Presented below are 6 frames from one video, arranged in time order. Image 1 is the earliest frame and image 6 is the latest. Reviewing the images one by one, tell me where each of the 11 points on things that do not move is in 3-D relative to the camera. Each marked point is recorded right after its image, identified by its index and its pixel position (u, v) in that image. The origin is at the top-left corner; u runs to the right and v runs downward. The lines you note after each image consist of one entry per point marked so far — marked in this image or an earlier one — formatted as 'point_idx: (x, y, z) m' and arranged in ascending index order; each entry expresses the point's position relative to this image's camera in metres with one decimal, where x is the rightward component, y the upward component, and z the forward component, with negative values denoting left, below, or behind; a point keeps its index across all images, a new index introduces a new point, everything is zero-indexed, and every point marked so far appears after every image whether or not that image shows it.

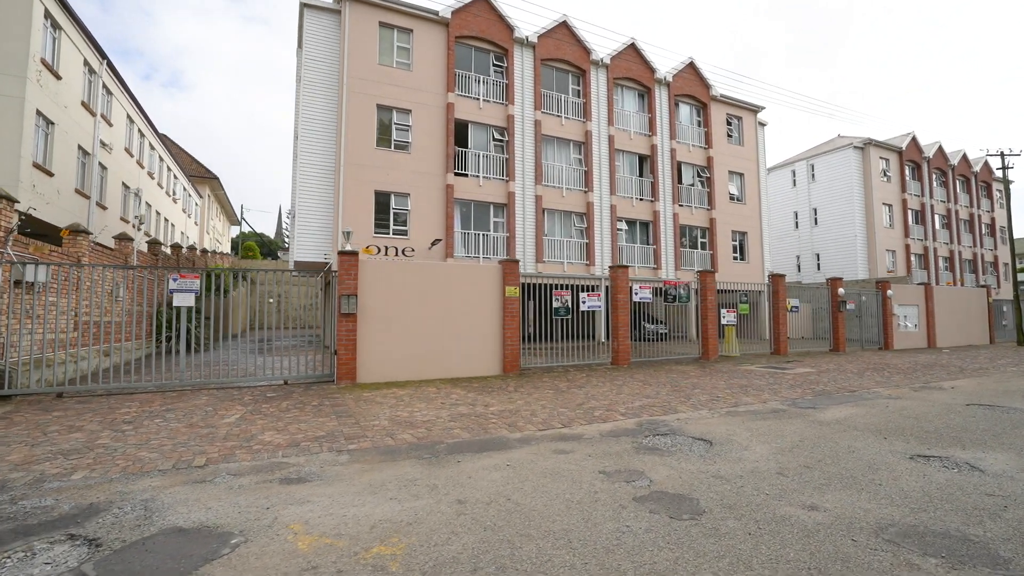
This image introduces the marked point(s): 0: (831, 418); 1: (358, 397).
0: (+4.6, -1.9, +7.4) m
1: (-2.6, -1.8, +8.5) m
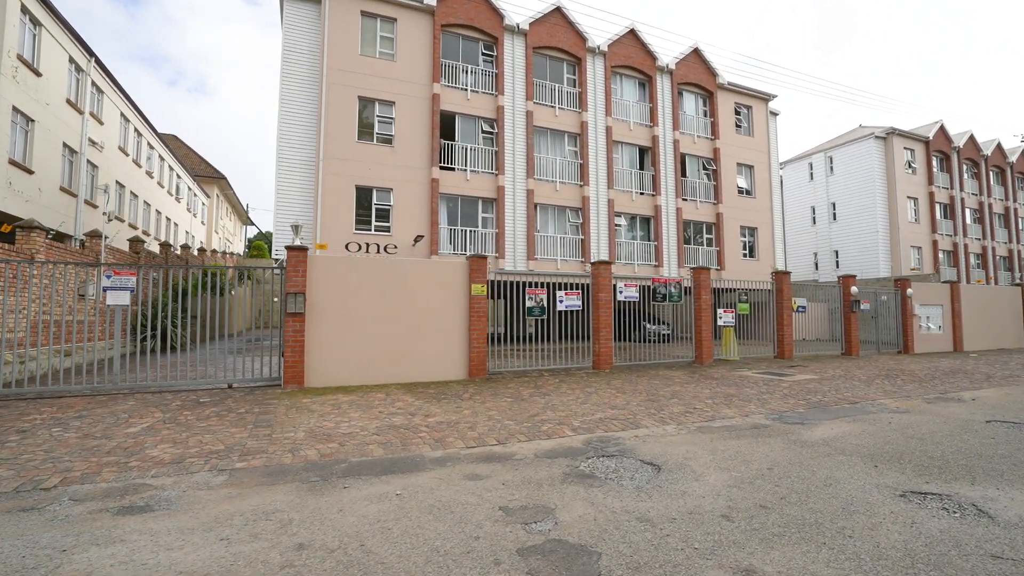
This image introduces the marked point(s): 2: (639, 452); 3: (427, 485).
0: (+3.8, -1.9, +6.4) m
1: (-3.3, -1.7, +7.8) m
2: (+1.4, -1.8, +5.7) m
3: (-0.8, -1.8, +4.6) m
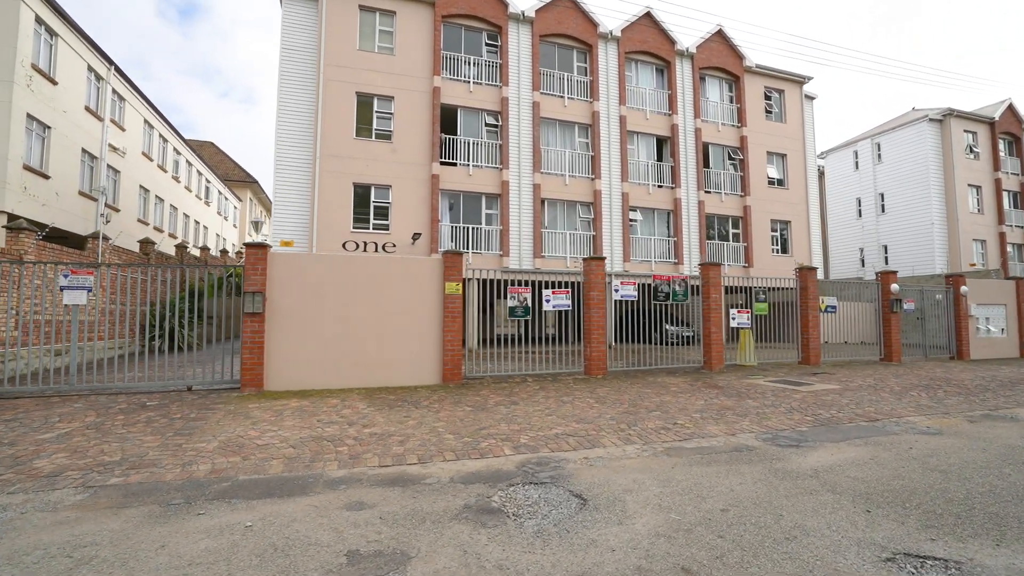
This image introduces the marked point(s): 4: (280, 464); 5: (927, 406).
0: (+3.1, -1.8, +5.3) m
1: (-3.9, -1.7, +7.3) m
2: (+0.6, -1.8, +4.8) m
3: (-1.7, -1.7, +3.9) m
4: (-2.3, -1.7, +5.1) m
5: (+6.7, -1.9, +8.2) m
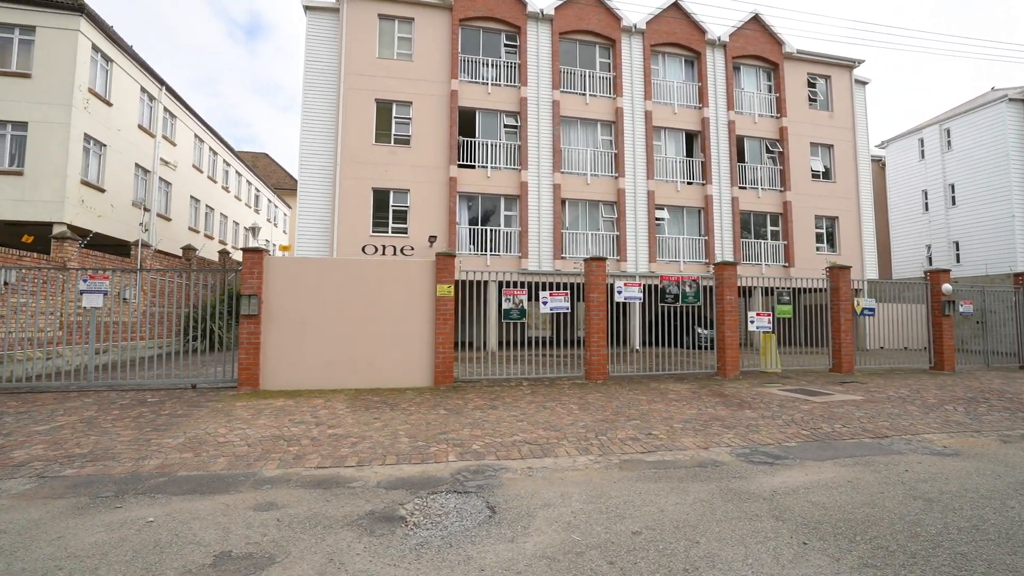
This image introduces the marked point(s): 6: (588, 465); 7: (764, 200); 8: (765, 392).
0: (+2.4, -1.8, +4.8) m
1: (-4.3, -1.7, +7.6) m
2: (-0.1, -1.8, +4.6) m
3: (-2.4, -1.7, +4.0) m
4: (-2.9, -1.8, +5.2) m
5: (+6.4, -1.9, +7.3) m
6: (+0.8, -1.8, +5.3) m
7: (+8.3, +2.9, +17.0) m
8: (+4.5, -1.8, +9.1) m
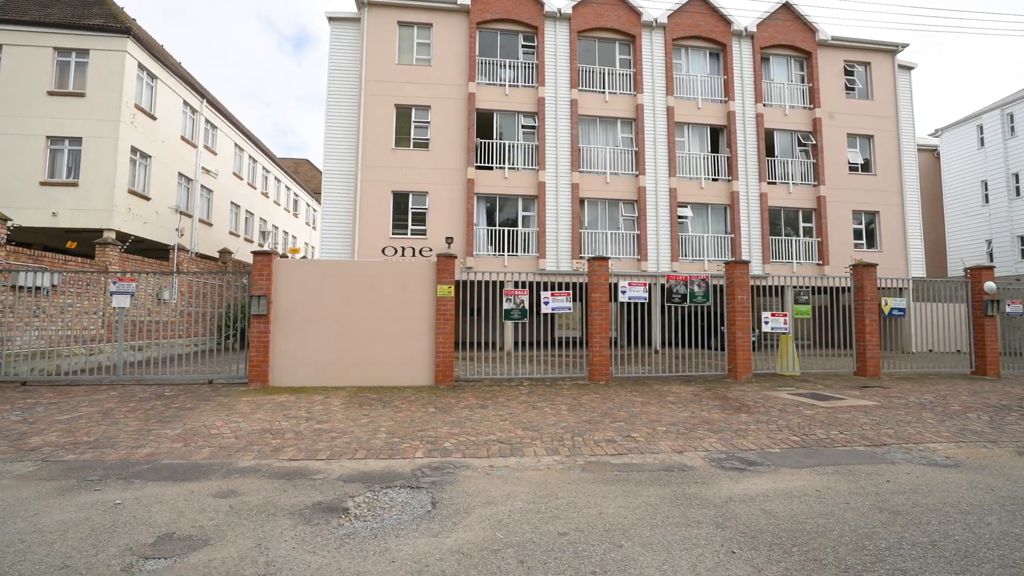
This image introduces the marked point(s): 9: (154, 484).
0: (+2.0, -1.8, +4.6) m
1: (-4.4, -1.8, +8.1) m
2: (-0.5, -1.8, +4.6) m
3: (-2.9, -1.8, +4.3) m
4: (-3.3, -1.8, +5.6) m
5: (+6.1, -1.9, +6.8) m
6: (+0.4, -1.8, +5.3) m
7: (+9.0, +2.9, +16.3) m
8: (+4.4, -1.8, +8.7) m
9: (-3.2, -1.8, +4.6) m
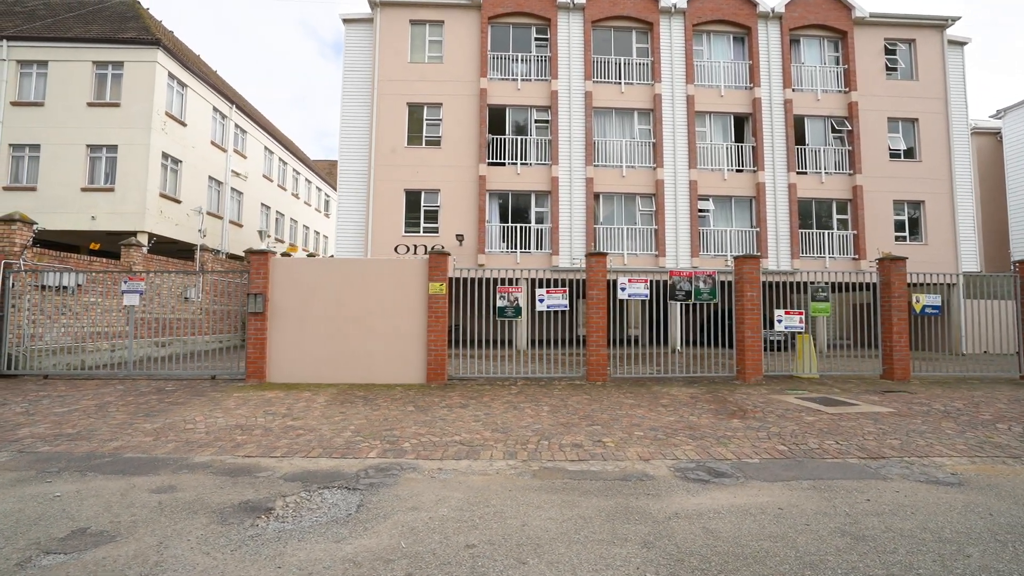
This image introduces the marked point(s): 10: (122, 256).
0: (+1.4, -1.8, +4.2) m
1: (-4.6, -1.7, +8.2) m
2: (-1.1, -1.8, +4.5) m
3: (-3.5, -1.7, +4.3) m
4: (-3.7, -1.8, +5.6) m
5: (+5.8, -1.8, +6.1) m
6: (-0.1, -1.8, +5.0) m
7: (+9.4, +3.0, +15.2) m
8: (+4.2, -1.8, +8.1) m
9: (-3.8, -1.8, +4.7) m
10: (-9.7, +0.8, +12.9) m
